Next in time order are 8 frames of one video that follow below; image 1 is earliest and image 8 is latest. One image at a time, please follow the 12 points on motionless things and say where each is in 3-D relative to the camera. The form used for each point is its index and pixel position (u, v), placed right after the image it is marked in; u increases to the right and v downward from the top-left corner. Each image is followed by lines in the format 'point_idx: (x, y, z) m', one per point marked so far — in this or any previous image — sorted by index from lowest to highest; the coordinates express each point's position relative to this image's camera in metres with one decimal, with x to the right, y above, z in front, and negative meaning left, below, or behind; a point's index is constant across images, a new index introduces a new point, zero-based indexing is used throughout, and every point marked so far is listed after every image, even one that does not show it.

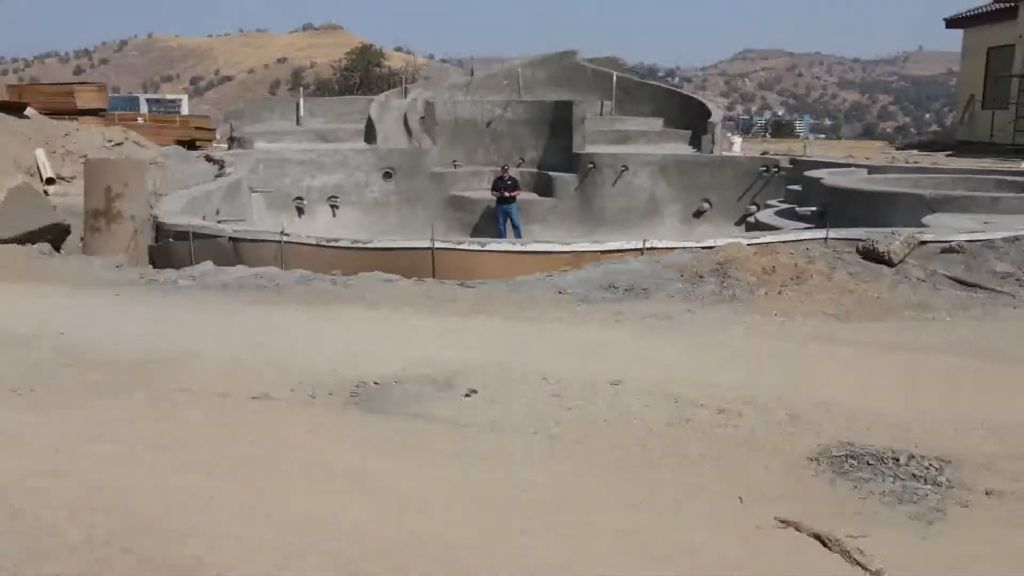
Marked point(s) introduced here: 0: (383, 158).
0: (-1.6, +1.6, +13.5) m
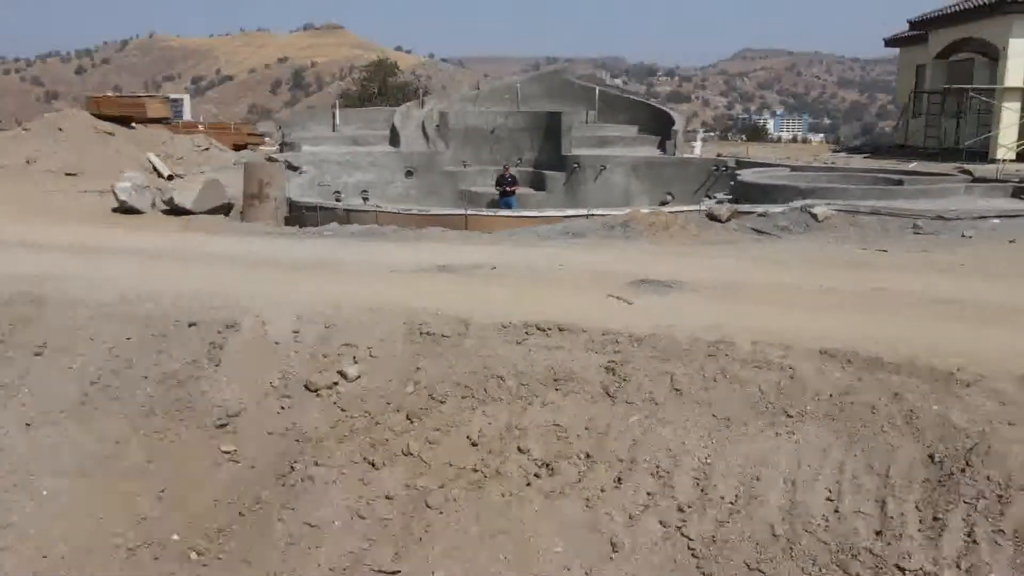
0: (-1.6, +1.9, +16.4) m
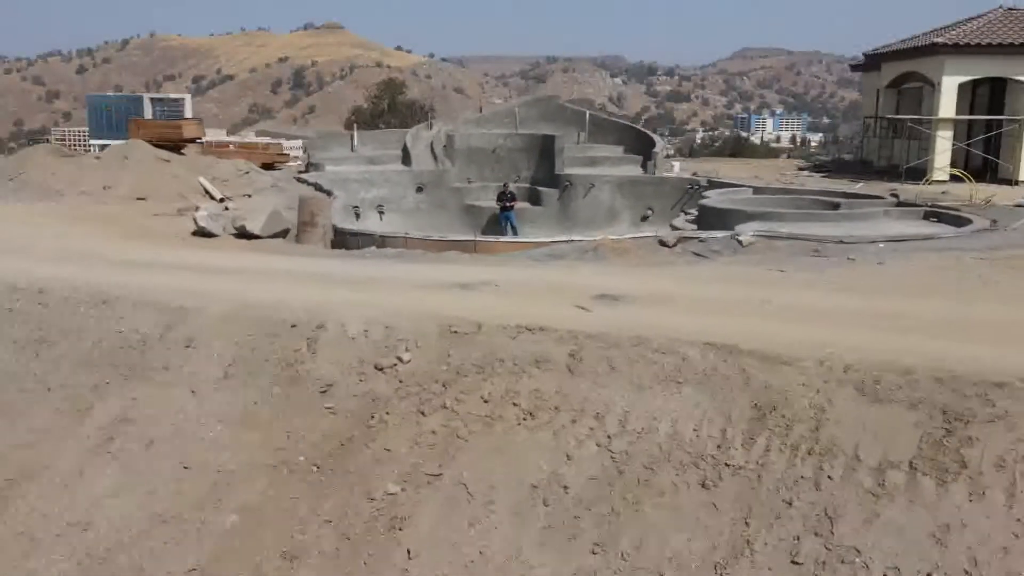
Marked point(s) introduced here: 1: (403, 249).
0: (-1.6, +1.8, +18.4) m
1: (-0.9, +0.3, +9.2) m
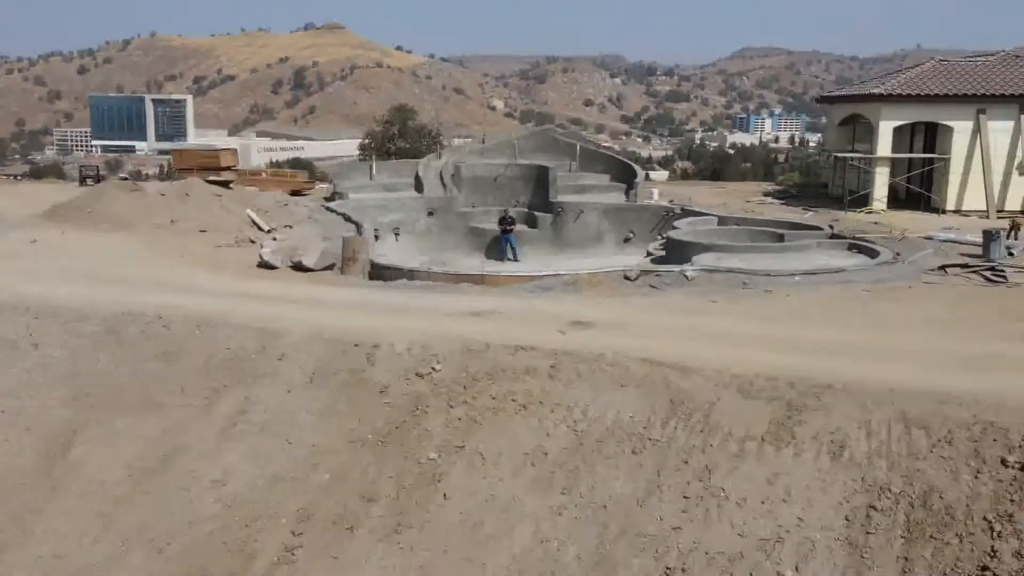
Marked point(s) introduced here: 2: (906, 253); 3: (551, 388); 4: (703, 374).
0: (-1.6, +1.6, +21.0) m
1: (-0.9, 0.0, +11.8) m
2: (+4.8, +0.4, +13.3) m
3: (+0.3, -0.7, +8.0) m
4: (+1.4, -0.6, +7.8) m
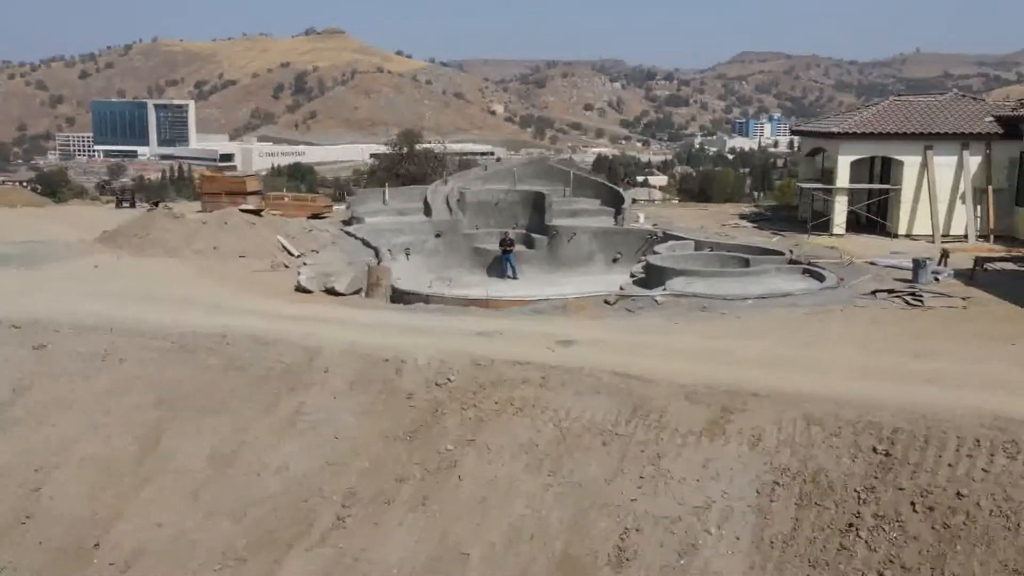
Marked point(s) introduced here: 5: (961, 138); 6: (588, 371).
0: (-1.6, +1.3, +23.2) m
1: (-0.9, -0.2, +14.0) m
2: (+4.8, +0.1, +15.5) m
3: (+0.3, -1.0, +10.2) m
4: (+1.4, -0.9, +10.0) m
5: (+8.1, +2.7, +19.8) m
6: (+0.7, -0.8, +10.5) m
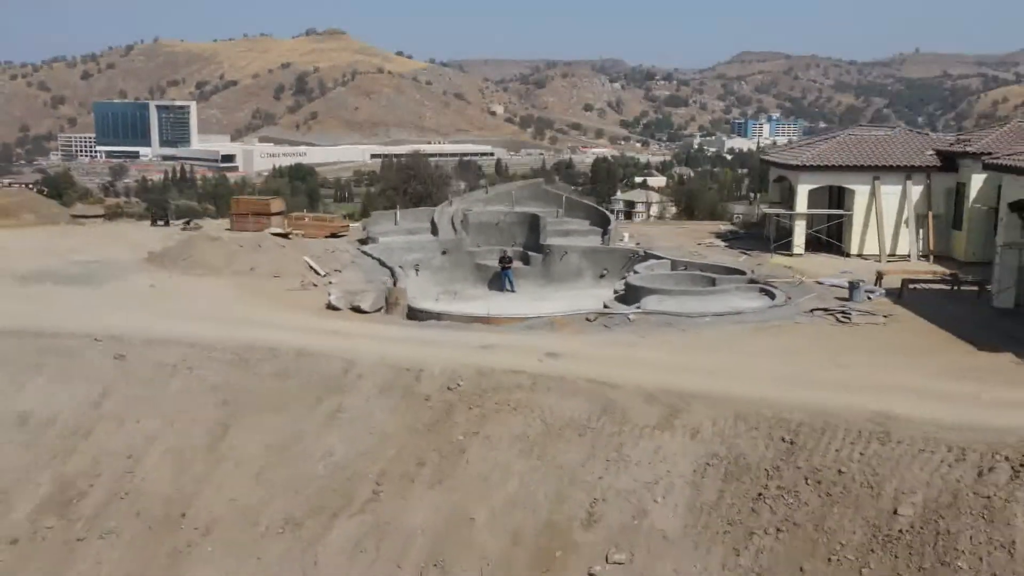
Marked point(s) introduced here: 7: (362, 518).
0: (-1.7, +1.0, +25.9) m
1: (-1.0, -0.5, +16.8) m
2: (+4.7, -0.1, +18.2) m
3: (+0.2, -1.3, +12.9) m
4: (+1.3, -1.2, +12.7) m
5: (+8.1, +2.4, +22.5) m
6: (+0.7, -1.1, +13.3) m
7: (-1.6, -2.5, +11.8) m
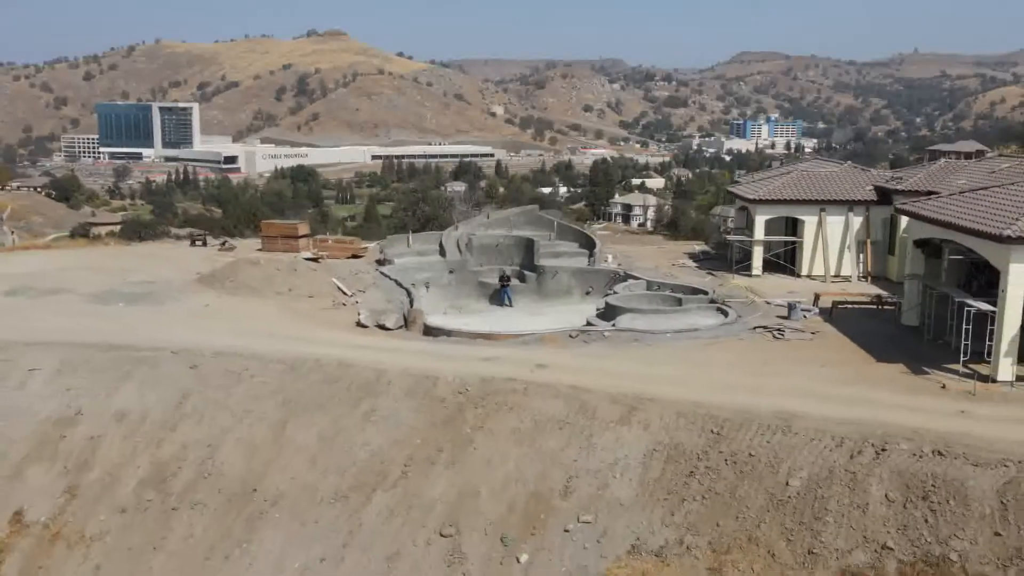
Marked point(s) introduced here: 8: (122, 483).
0: (-1.7, +0.6, +29.7) m
1: (-1.0, -0.9, +20.5) m
2: (+4.7, -0.5, +22.0) m
3: (+0.2, -1.7, +16.7) m
4: (+1.3, -1.6, +16.5) m
5: (+8.0, +2.0, +26.2) m
6: (+0.6, -1.5, +17.0) m
7: (-1.7, -2.9, +15.5) m
8: (-6.0, -3.0, +16.9) m
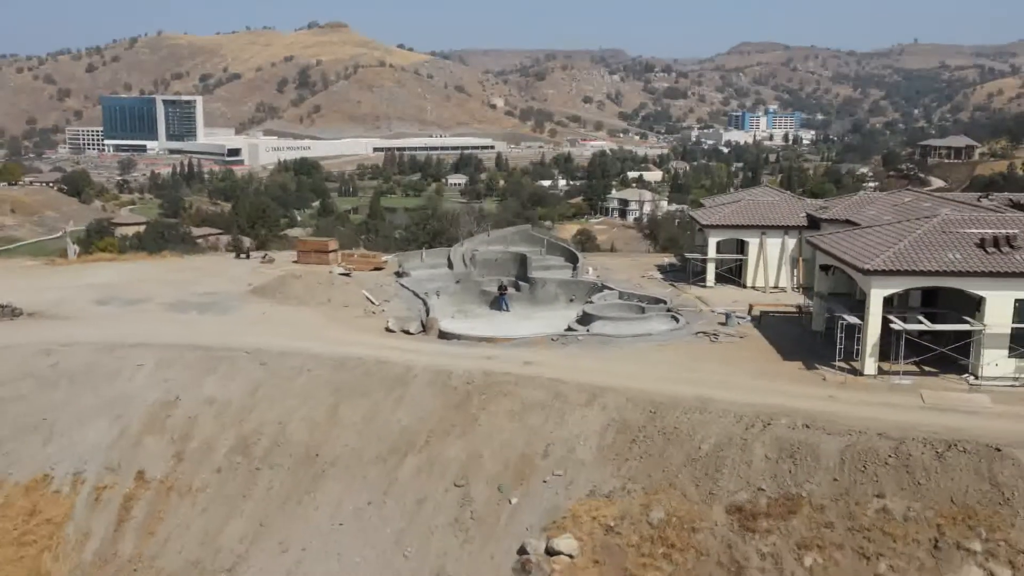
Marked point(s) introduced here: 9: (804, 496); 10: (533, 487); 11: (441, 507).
0: (-1.8, +0.4, +35.5) m
1: (-1.1, -1.2, +26.3) m
2: (+4.6, -0.9, +27.8) m
3: (+0.1, -2.1, +22.5) m
4: (+1.2, -2.0, +22.3) m
5: (+7.9, +1.7, +32.0) m
6: (+0.5, -1.9, +22.8) m
7: (-1.8, -3.3, +21.4) m
8: (-6.1, -3.4, +22.7) m
9: (+4.8, -3.4, +17.9) m
10: (+0.4, -3.6, +19.7) m
11: (-1.3, -4.0, +19.8) m
